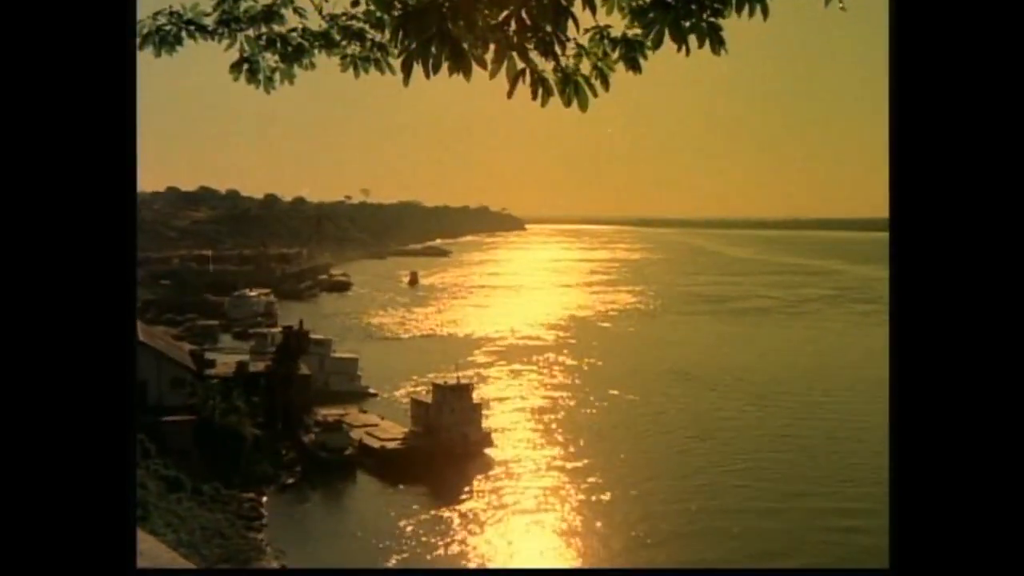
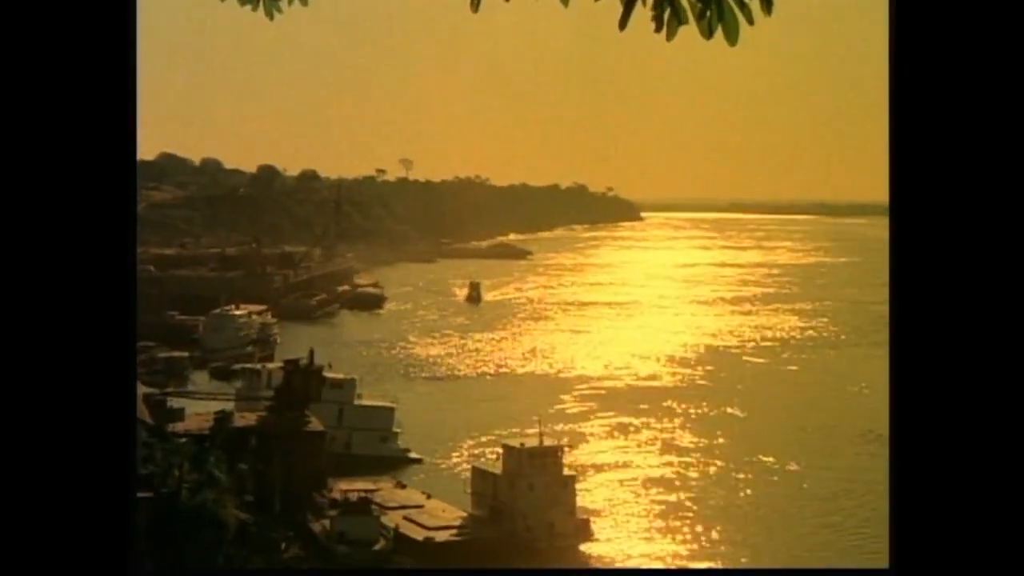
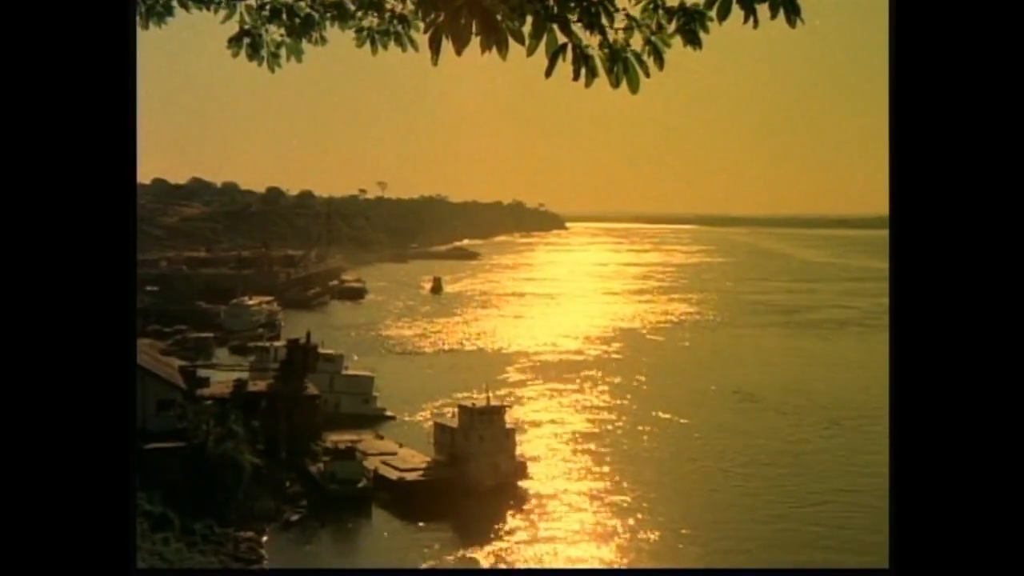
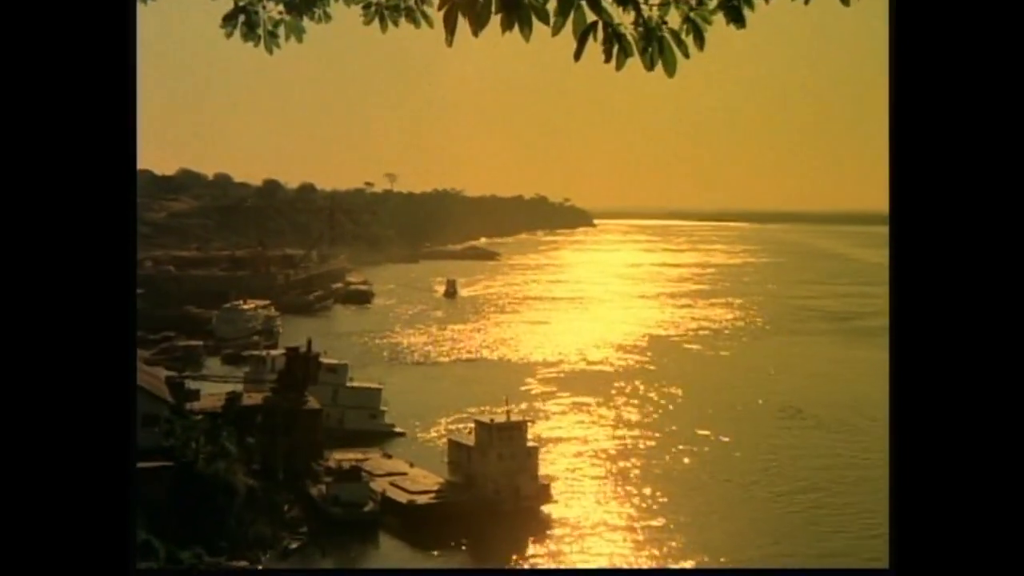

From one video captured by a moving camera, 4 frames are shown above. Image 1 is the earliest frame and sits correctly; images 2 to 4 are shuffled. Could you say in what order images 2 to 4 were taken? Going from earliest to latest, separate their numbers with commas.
3, 4, 2
